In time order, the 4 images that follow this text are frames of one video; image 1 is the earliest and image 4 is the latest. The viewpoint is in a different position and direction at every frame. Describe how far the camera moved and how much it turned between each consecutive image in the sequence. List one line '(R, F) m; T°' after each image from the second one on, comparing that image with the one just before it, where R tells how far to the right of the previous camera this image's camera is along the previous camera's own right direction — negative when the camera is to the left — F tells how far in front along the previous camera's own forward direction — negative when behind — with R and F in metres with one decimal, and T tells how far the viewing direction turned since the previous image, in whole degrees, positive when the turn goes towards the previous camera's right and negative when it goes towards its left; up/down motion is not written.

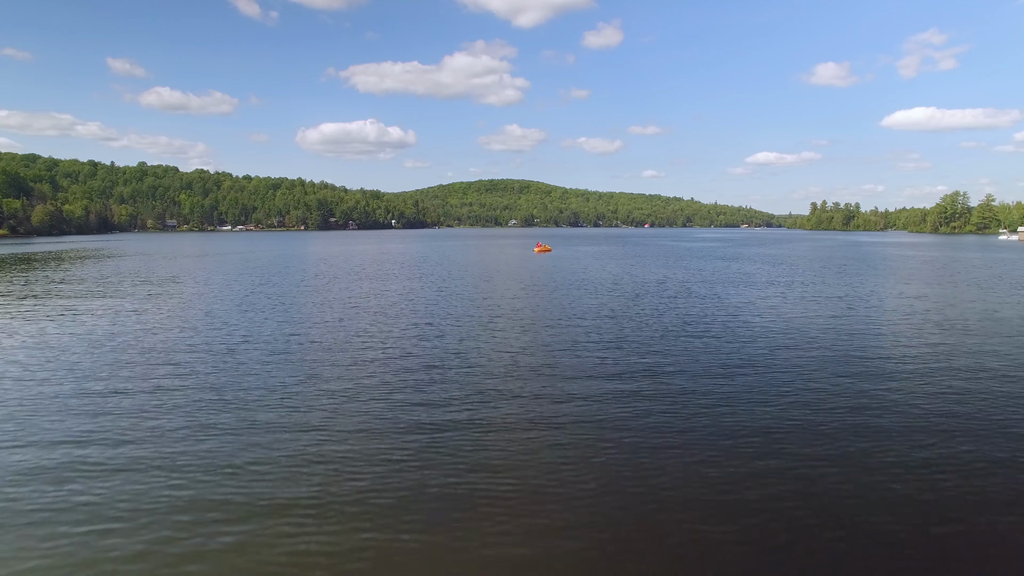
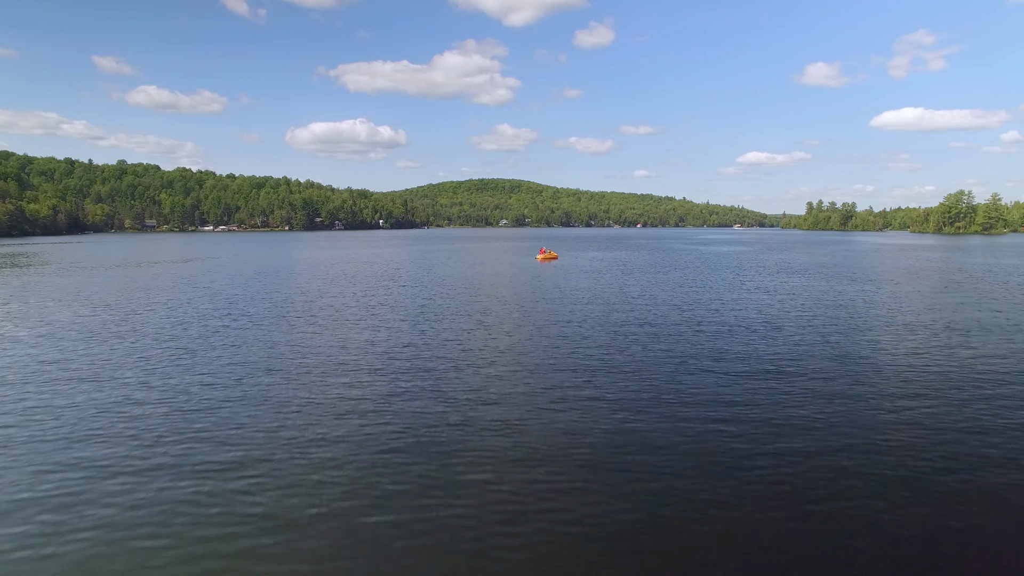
(-0.3, +6.2) m; +1°
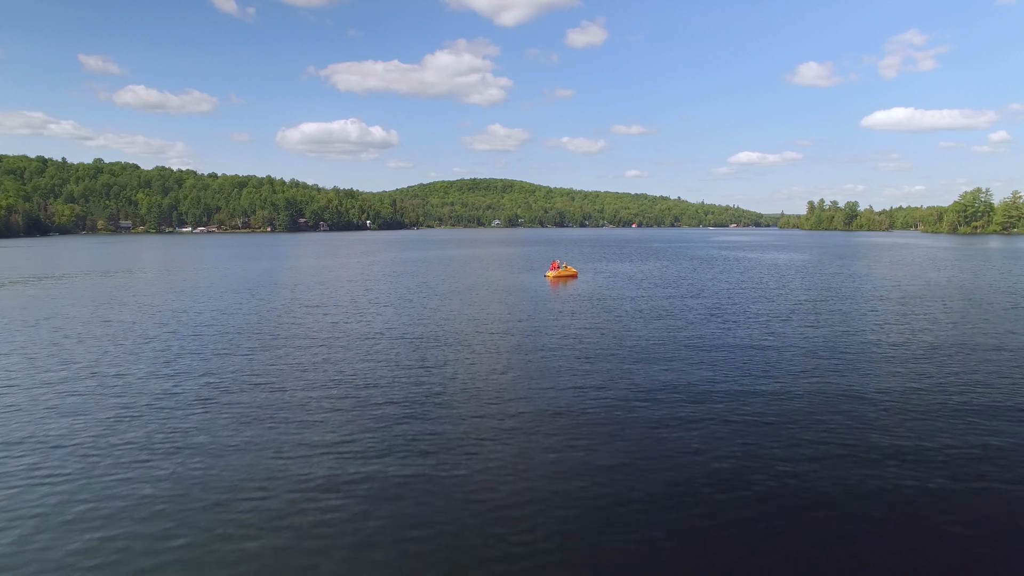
(-0.2, +9.3) m; +1°
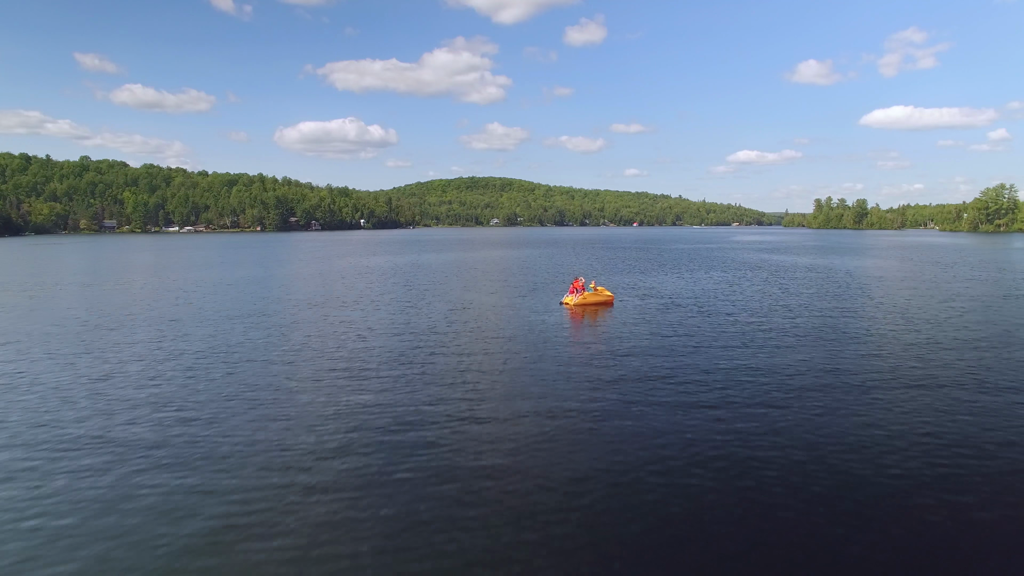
(0.0, +7.7) m; 0°
